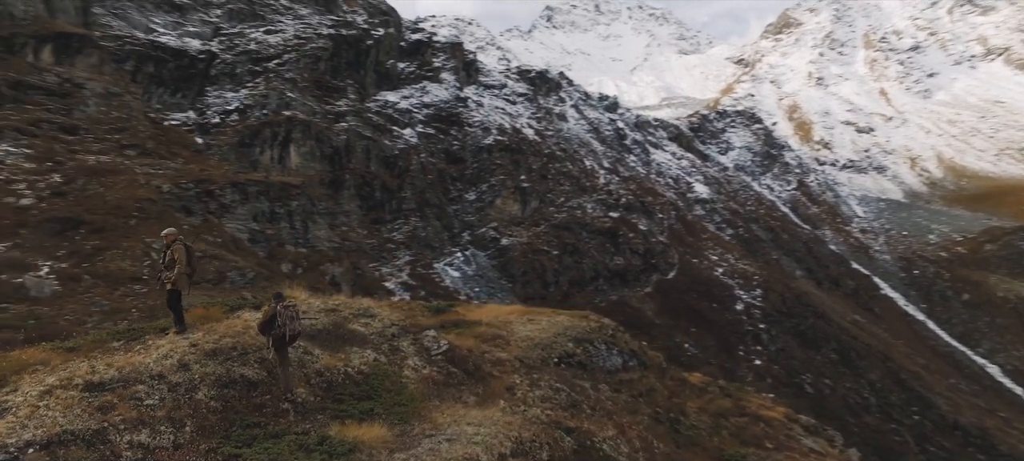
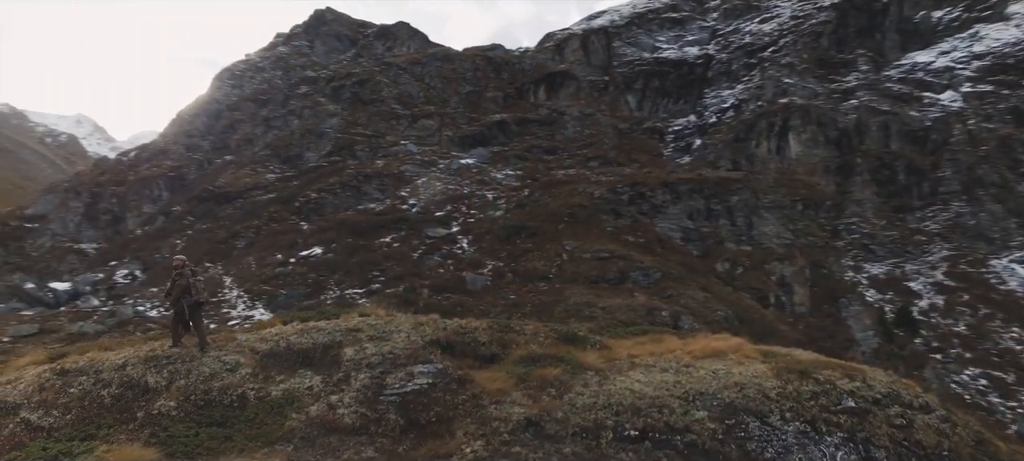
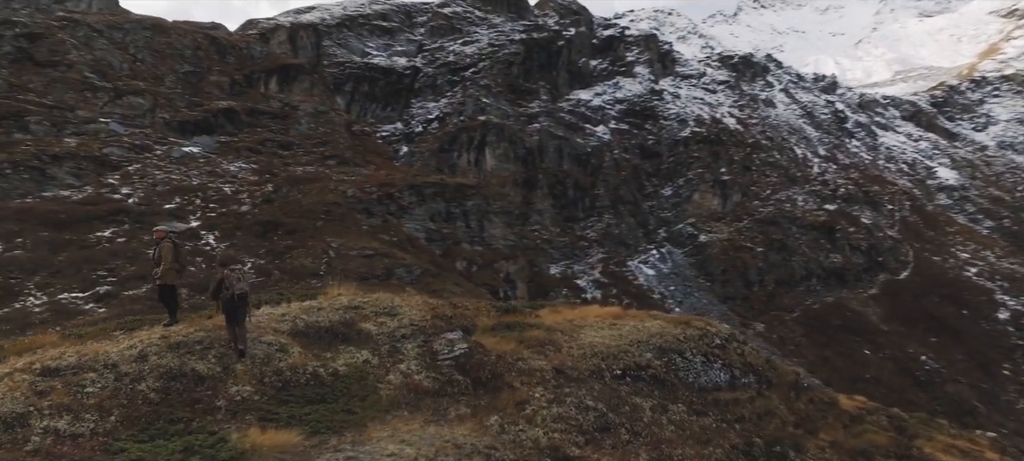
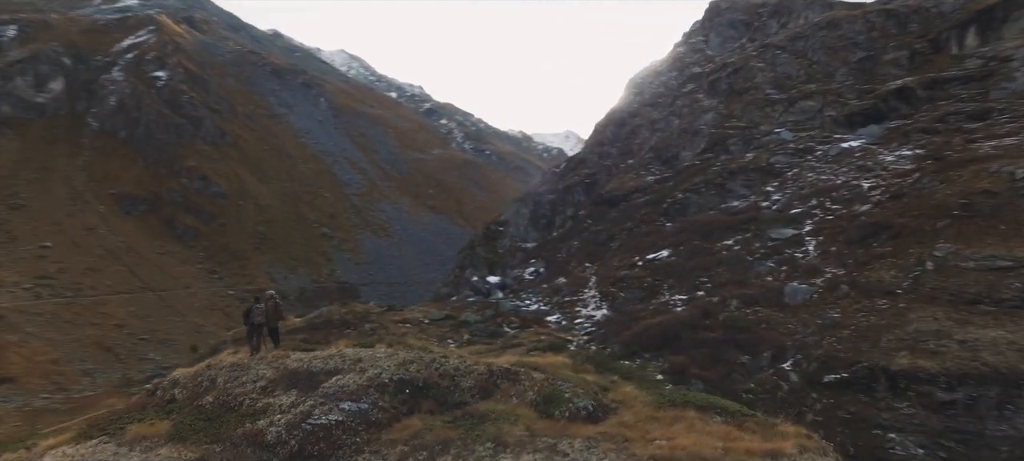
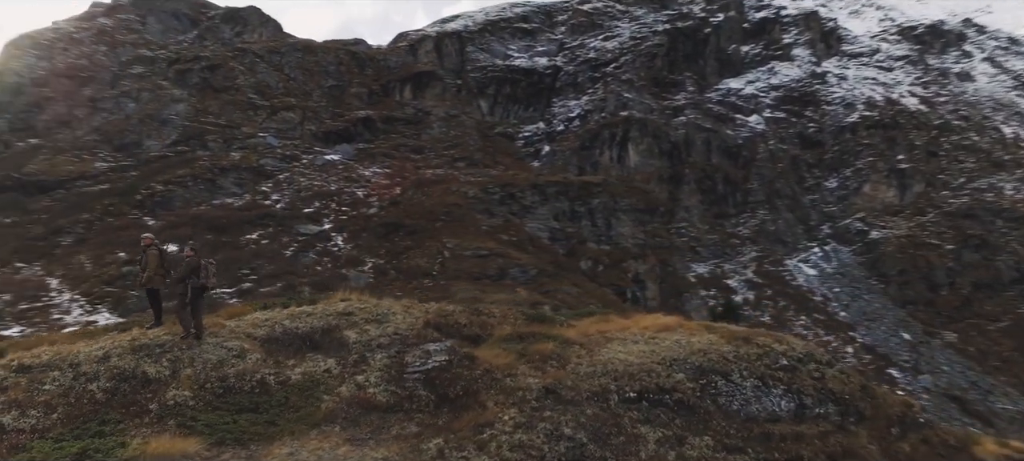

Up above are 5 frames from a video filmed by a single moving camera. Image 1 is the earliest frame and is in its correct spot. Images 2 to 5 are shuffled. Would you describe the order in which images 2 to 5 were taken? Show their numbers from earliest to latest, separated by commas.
3, 5, 2, 4
